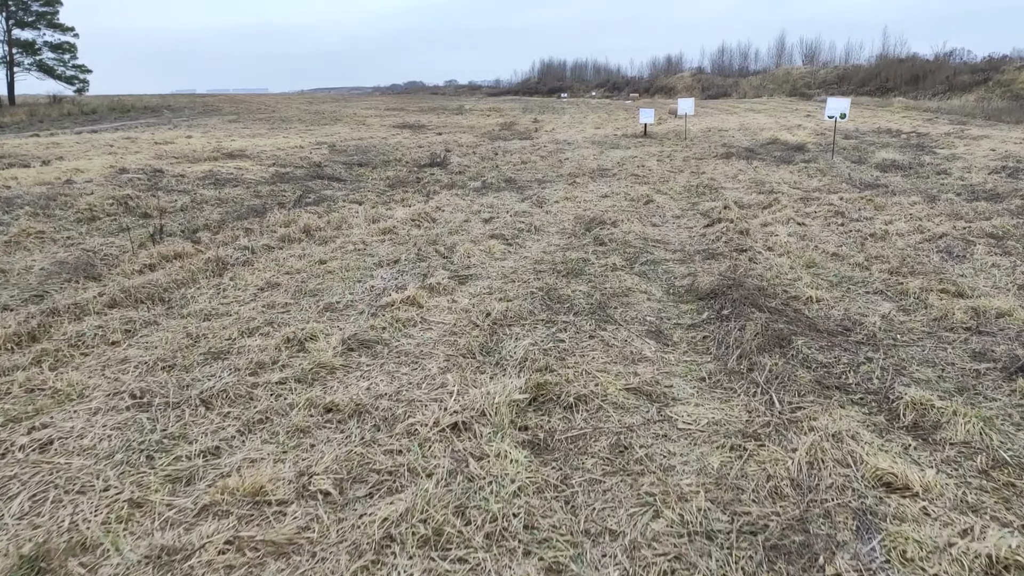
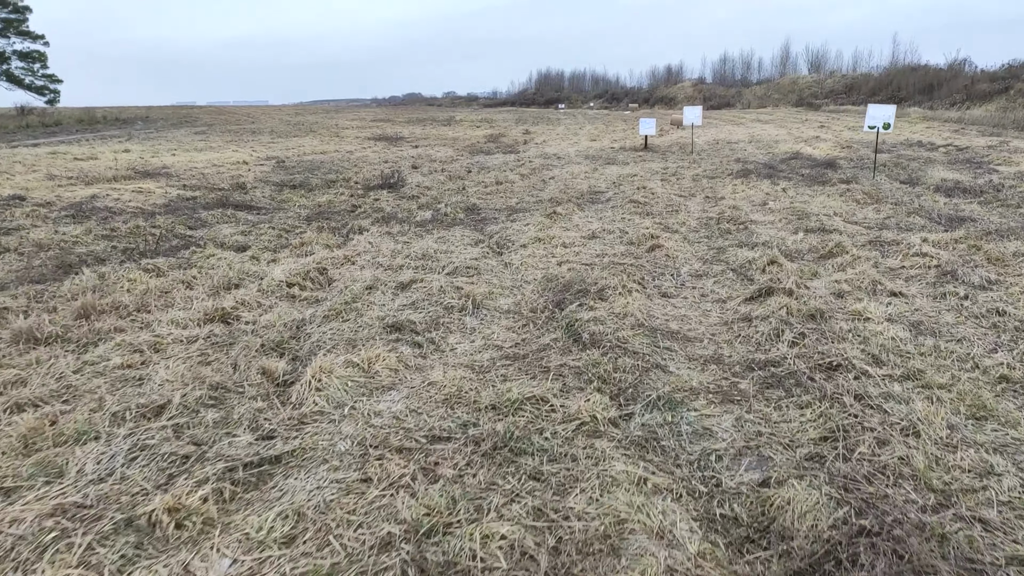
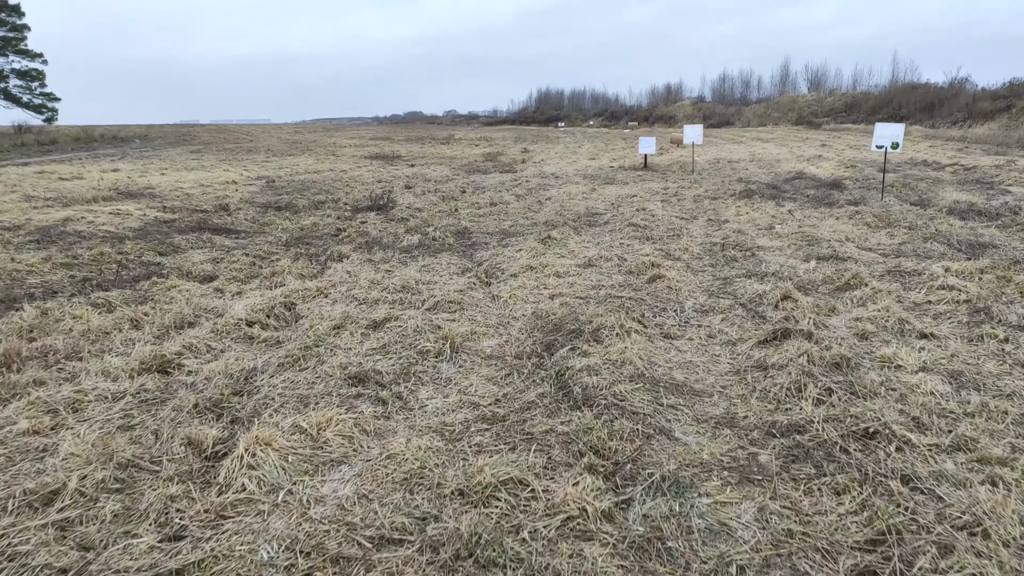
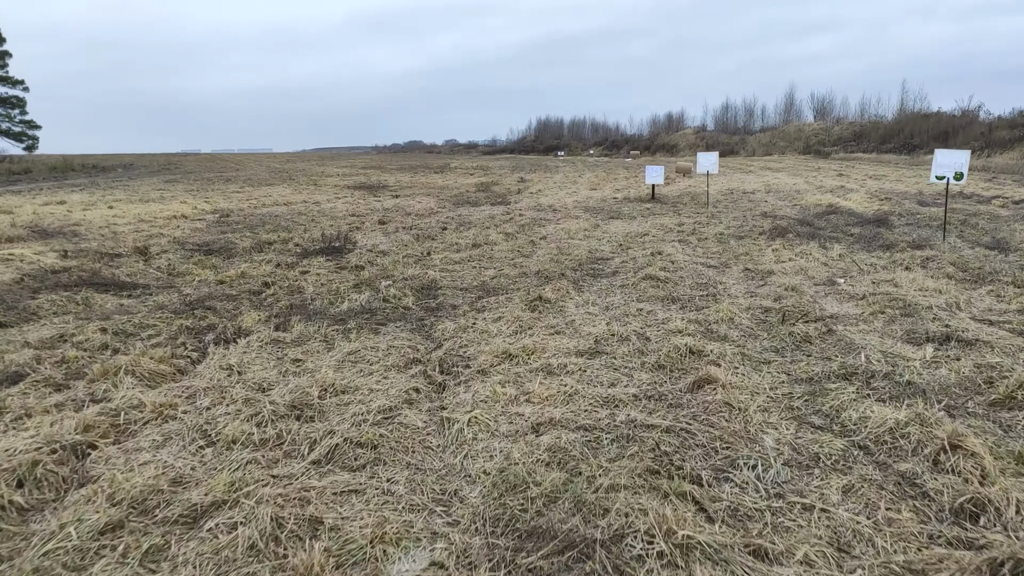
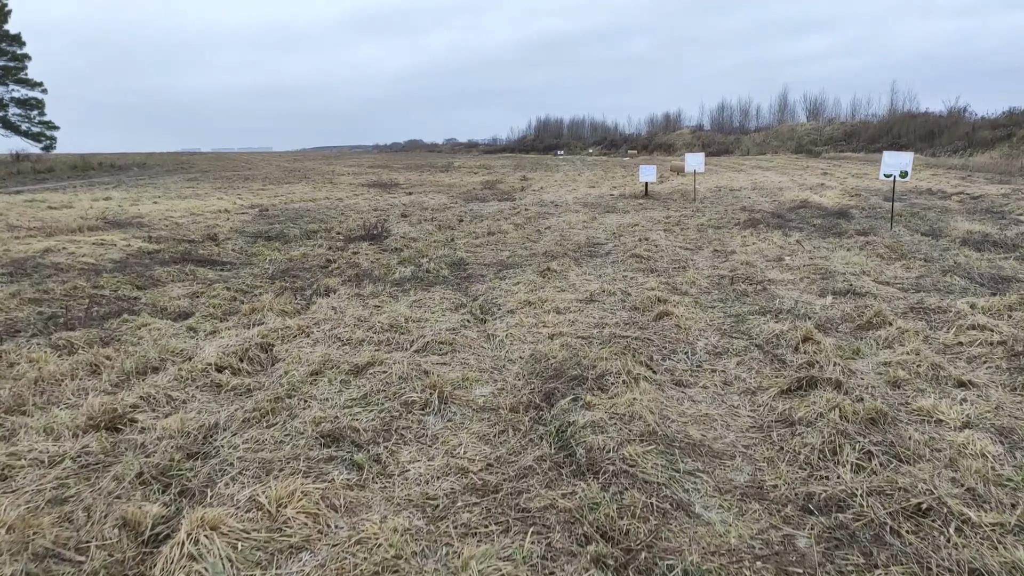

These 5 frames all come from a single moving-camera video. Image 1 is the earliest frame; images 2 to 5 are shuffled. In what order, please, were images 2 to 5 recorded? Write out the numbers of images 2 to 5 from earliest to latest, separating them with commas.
2, 3, 5, 4
